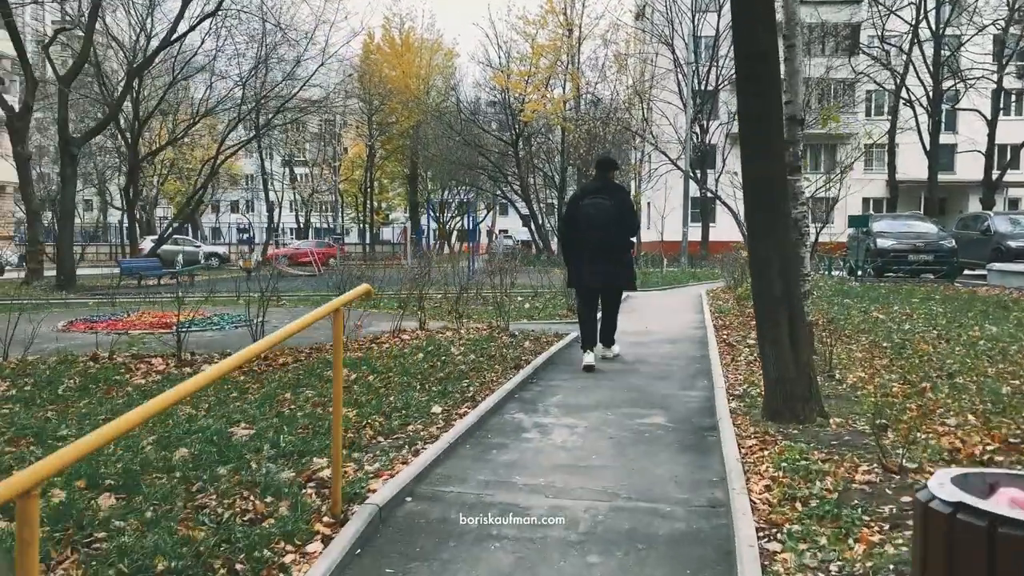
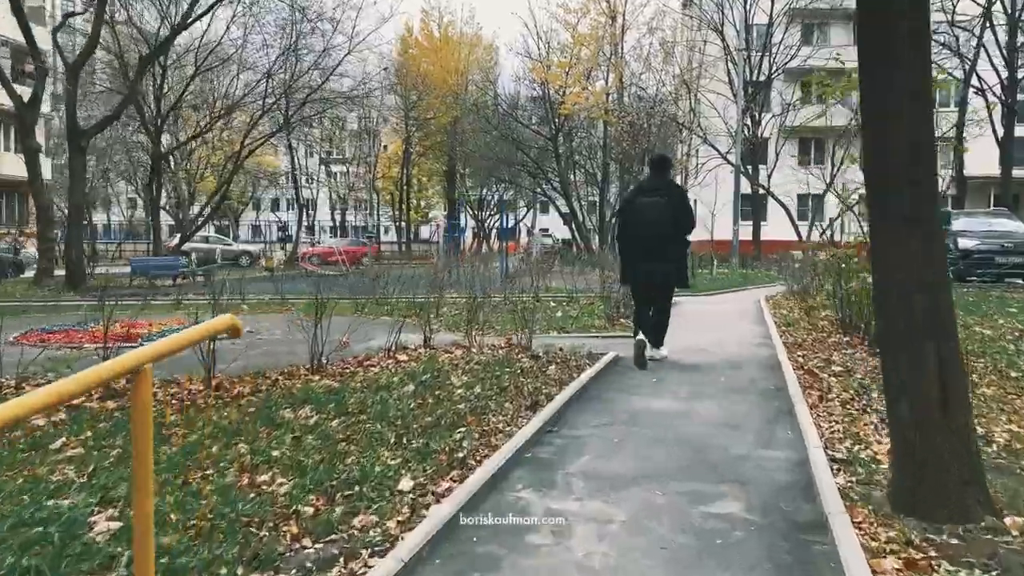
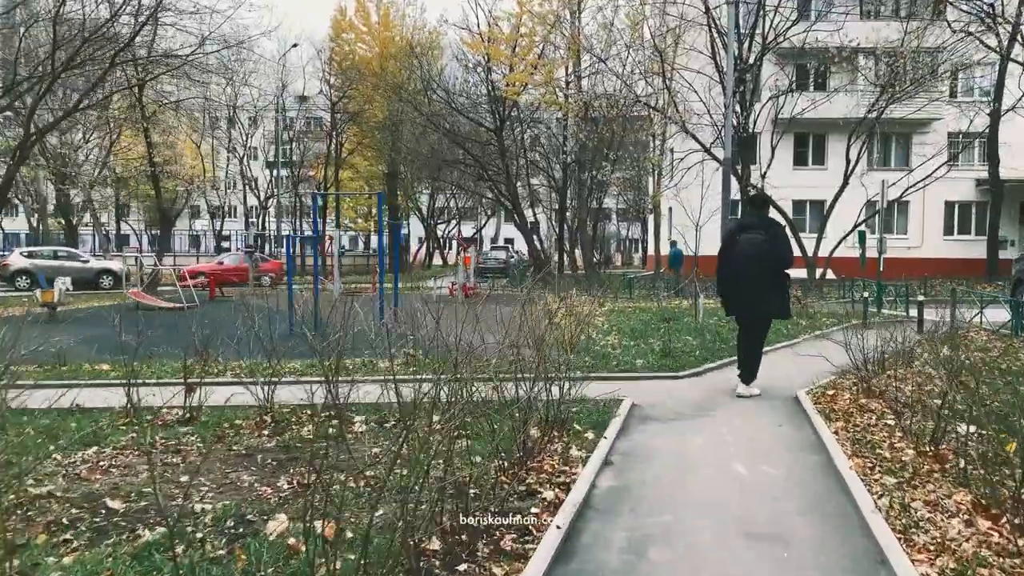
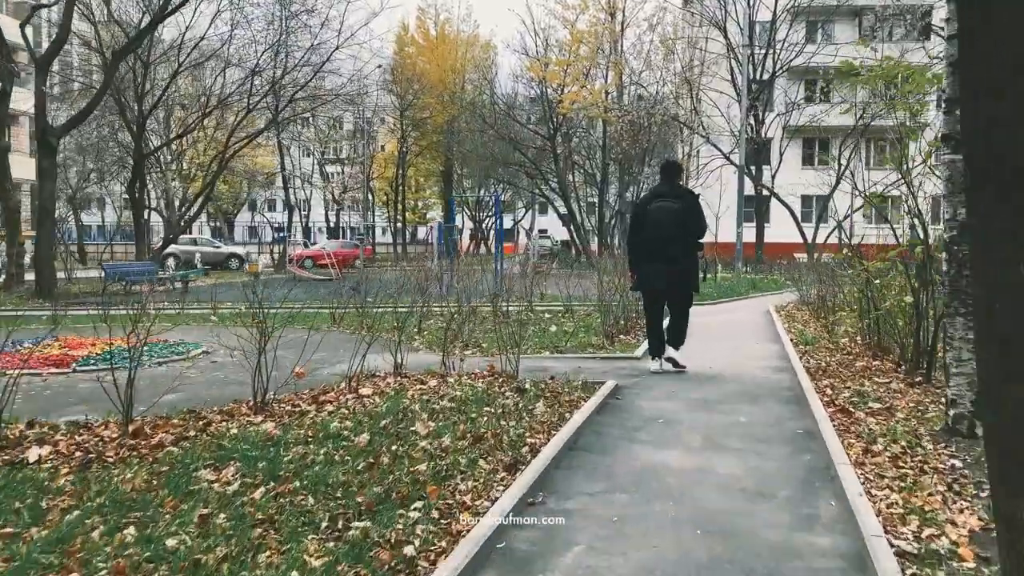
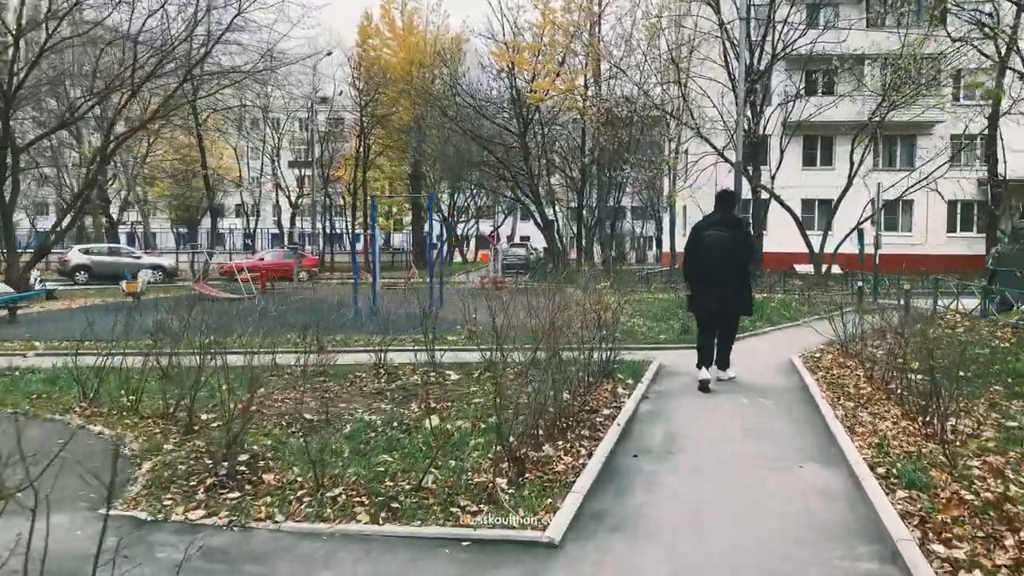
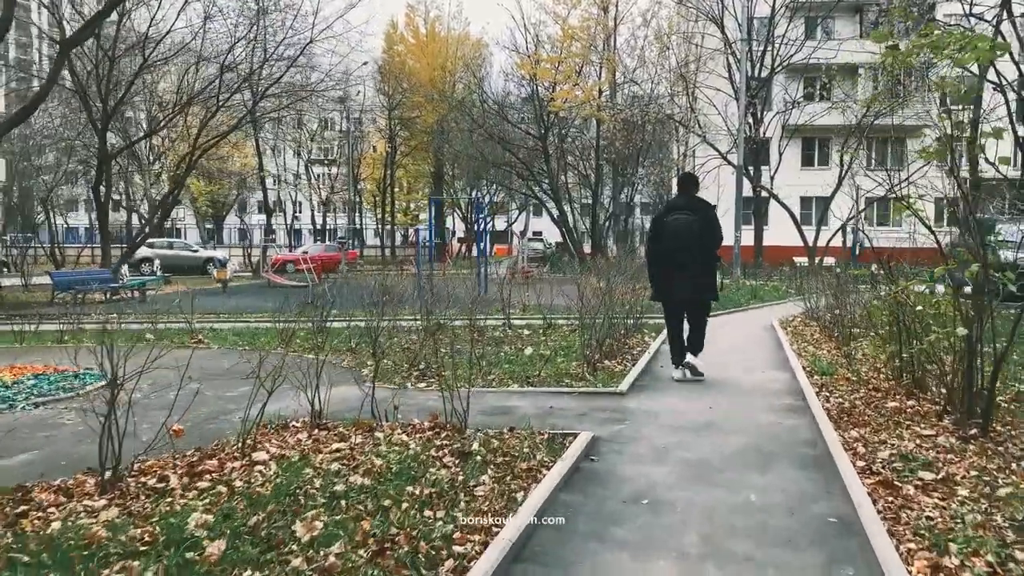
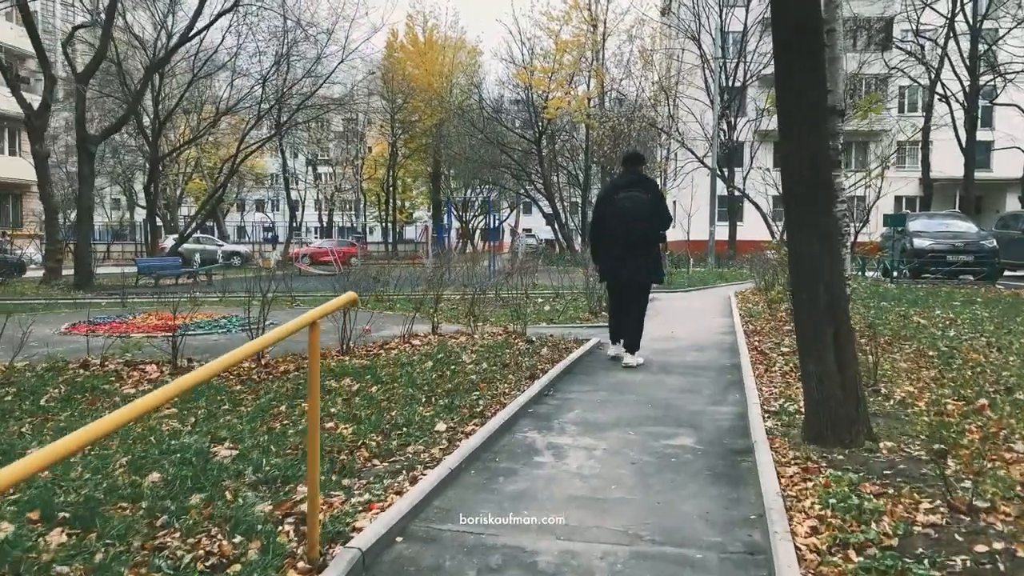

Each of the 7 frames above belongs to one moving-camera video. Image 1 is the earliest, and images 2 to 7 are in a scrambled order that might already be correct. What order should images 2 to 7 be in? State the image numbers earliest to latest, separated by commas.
7, 2, 4, 6, 5, 3
